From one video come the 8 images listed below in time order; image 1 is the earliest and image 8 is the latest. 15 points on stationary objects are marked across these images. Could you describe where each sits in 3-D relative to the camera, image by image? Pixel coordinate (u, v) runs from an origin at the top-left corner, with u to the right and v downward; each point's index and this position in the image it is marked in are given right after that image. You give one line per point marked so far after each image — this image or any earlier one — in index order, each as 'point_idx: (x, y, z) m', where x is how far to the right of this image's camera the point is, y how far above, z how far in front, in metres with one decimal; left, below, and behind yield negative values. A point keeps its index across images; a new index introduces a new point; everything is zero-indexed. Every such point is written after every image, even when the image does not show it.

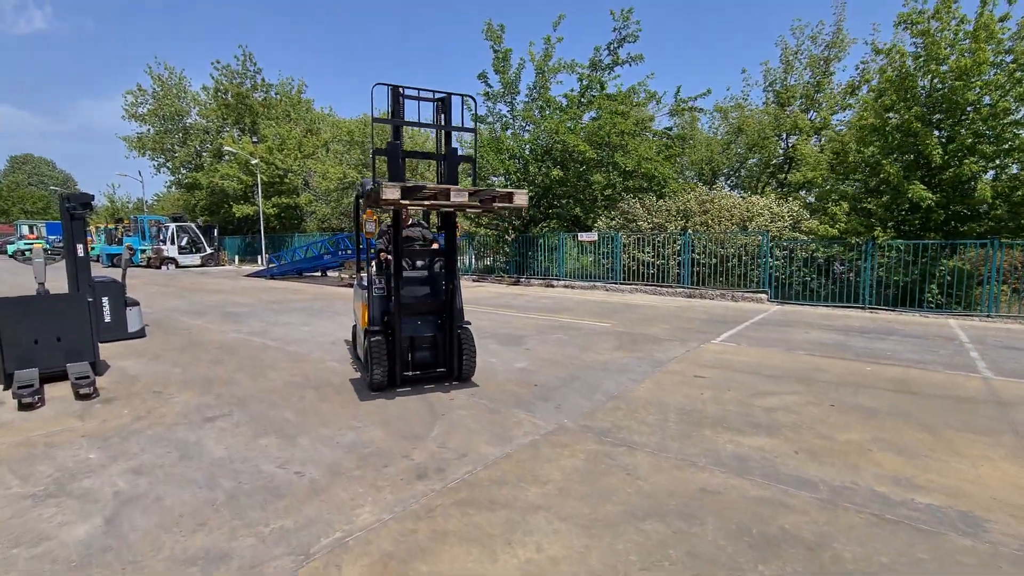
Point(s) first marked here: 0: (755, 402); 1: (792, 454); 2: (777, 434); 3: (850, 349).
0: (+2.8, -1.3, +5.6) m
1: (+2.5, -1.4, +4.3) m
2: (+2.6, -1.4, +4.8) m
3: (+5.8, -1.1, +8.5) m
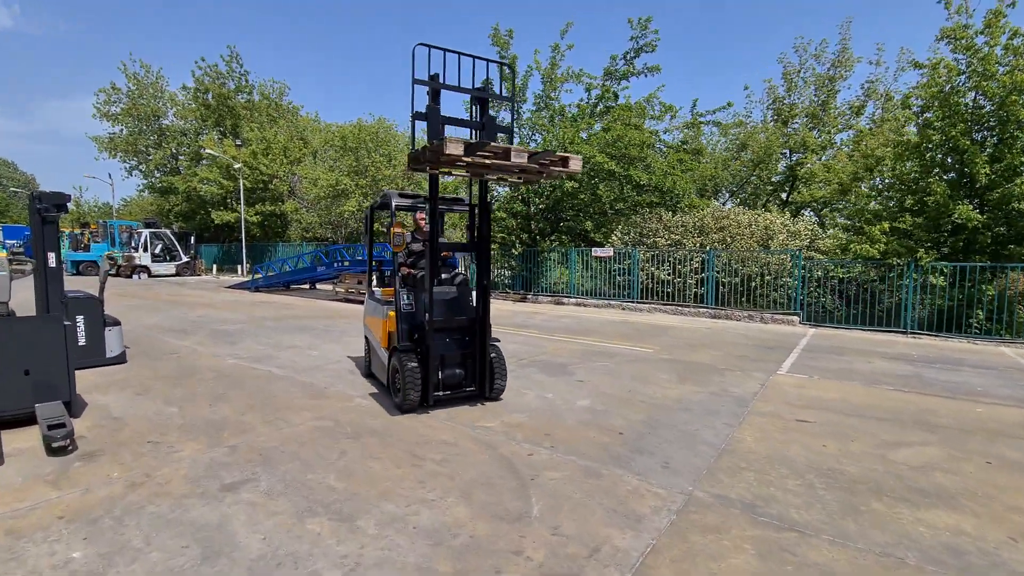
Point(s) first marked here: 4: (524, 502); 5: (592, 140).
0: (+3.7, -1.6, +4.7) m
1: (+3.4, -1.7, +3.4) m
2: (+3.5, -1.7, +3.8) m
3: (+6.5, -1.5, +7.7) m
4: (+0.1, -1.6, +3.7) m
5: (+3.3, +5.7, +18.5) m
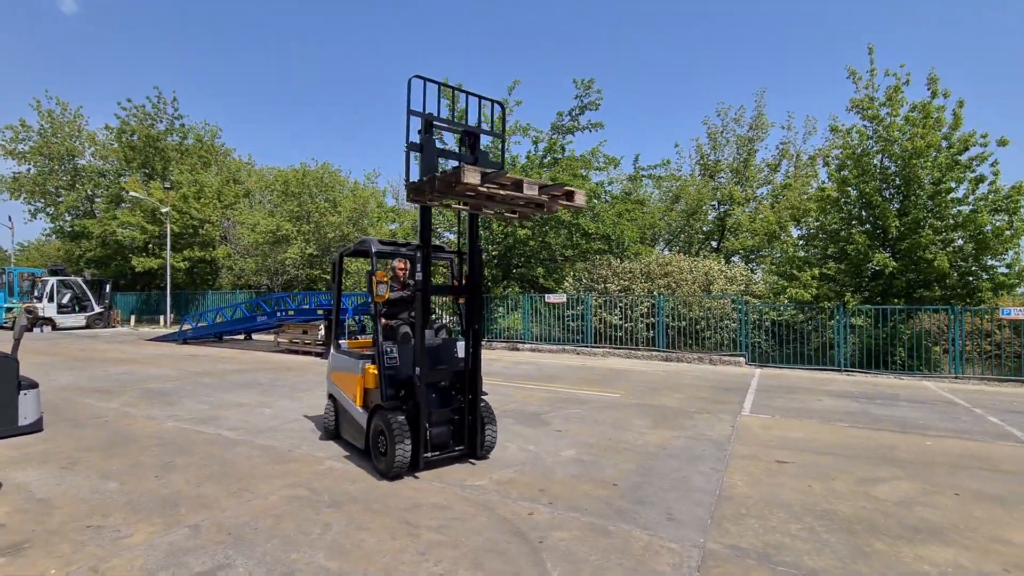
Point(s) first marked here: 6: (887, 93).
0: (+3.6, -2.1, +4.9) m
1: (+3.5, -2.0, +3.6) m
2: (+3.6, -2.0, +4.0) m
3: (+6.1, -2.2, +8.2) m
4: (+0.2, -2.0, +3.5) m
5: (+1.4, +3.9, +19.2) m
6: (+10.1, +5.2, +13.2) m
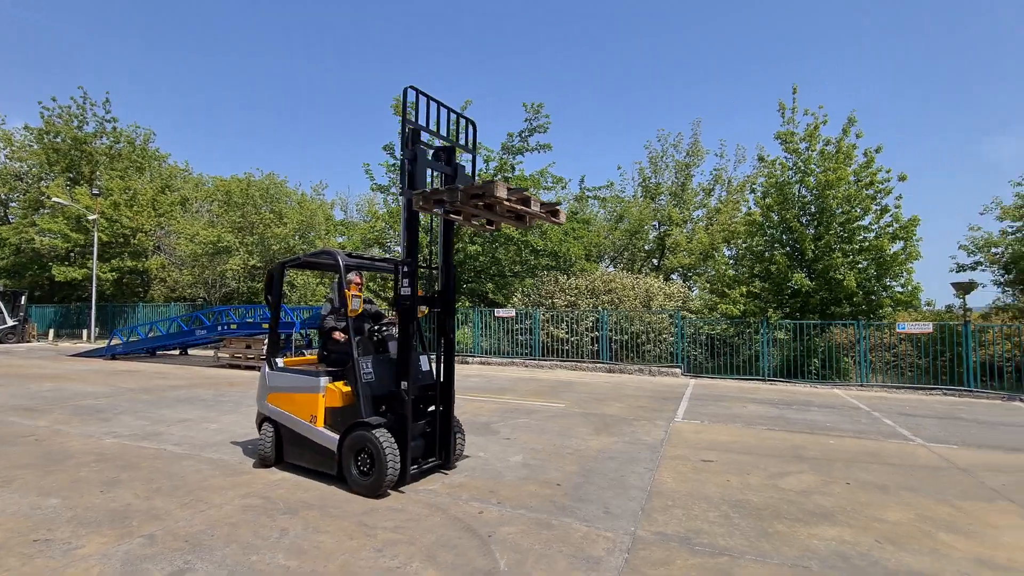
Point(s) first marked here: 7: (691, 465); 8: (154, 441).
0: (+3.1, -2.2, +5.6) m
1: (+3.1, -2.2, +4.3) m
2: (+3.1, -2.2, +4.7) m
3: (+5.2, -2.5, +9.2) m
4: (-0.2, -2.1, +3.8) m
5: (-0.5, +3.4, +19.8) m
6: (+8.7, +4.7, +14.8) m
7: (+2.3, -2.3, +6.3) m
8: (-5.2, -2.2, +7.2) m
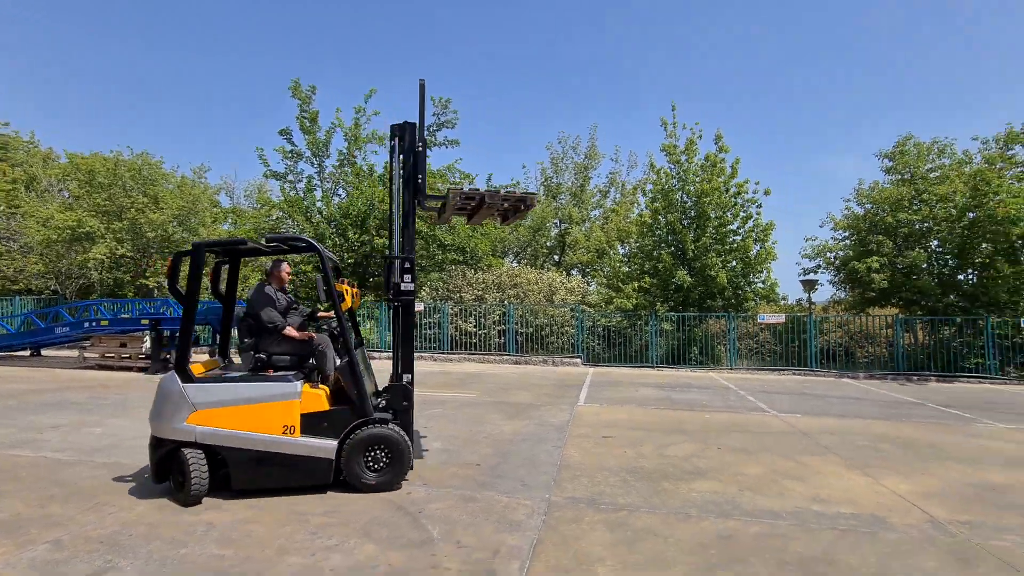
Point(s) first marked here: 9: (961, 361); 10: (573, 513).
0: (+2.1, -2.2, +6.5) m
1: (+2.4, -2.2, +5.3) m
2: (+2.3, -2.2, +5.7) m
3: (+3.5, -2.4, +10.5) m
4: (-0.8, -2.1, +4.2) m
5: (-4.2, +3.6, +19.7) m
6: (+5.8, +4.8, +16.6) m
7: (+1.2, -2.2, +7.1) m
8: (-6.4, -2.1, +6.5) m
9: (+13.1, -2.1, +14.4) m
10: (+0.6, -2.1, +4.6) m
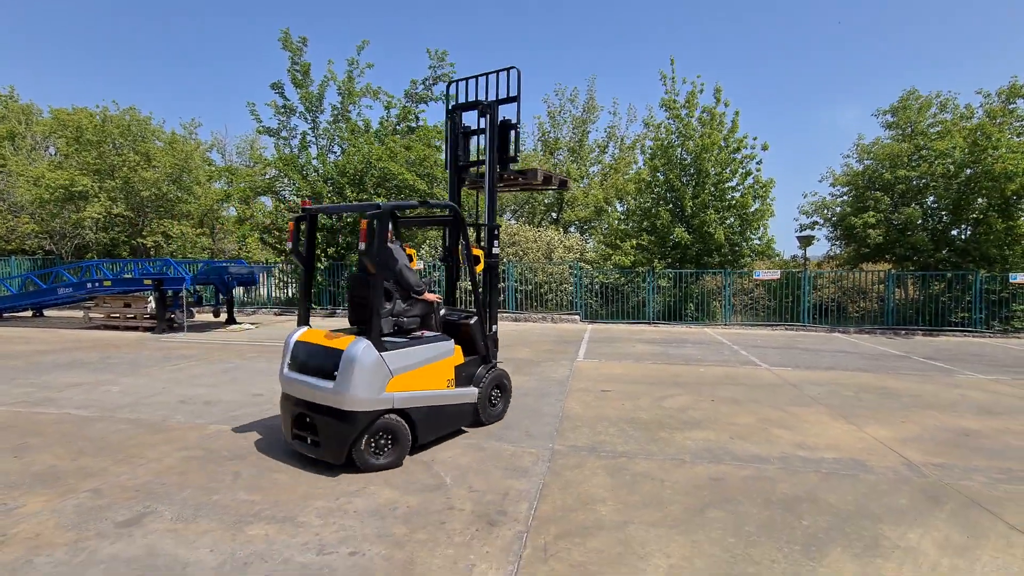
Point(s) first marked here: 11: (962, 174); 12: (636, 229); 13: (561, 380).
0: (+2.1, -1.6, +6.9) m
1: (+2.5, -1.7, +5.6) m
2: (+2.4, -1.7, +6.0) m
3: (+3.5, -1.5, +10.8) m
4: (-0.7, -1.7, +4.5) m
5: (-4.3, +5.2, +19.4) m
6: (+5.8, +6.3, +16.3) m
7: (+1.2, -1.6, +7.4) m
8: (-6.3, -1.6, +6.8) m
9: (+13.1, -0.8, +14.8) m
10: (+0.6, -1.7, +4.9) m
11: (+13.3, +3.4, +14.6) m
12: (+4.5, +2.1, +18.0) m
13: (+0.8, -1.6, +8.4) m
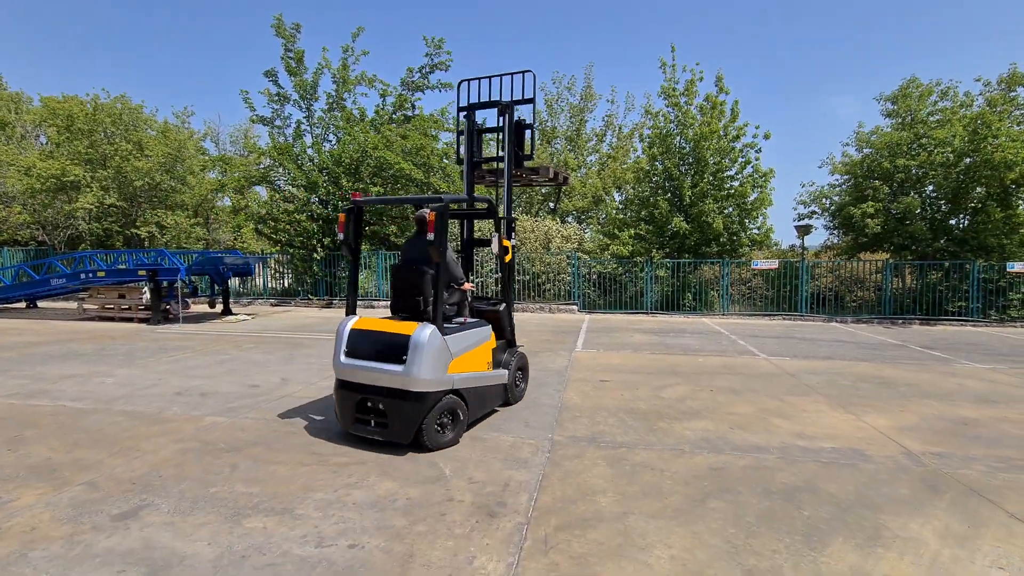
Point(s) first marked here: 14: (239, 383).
0: (+2.1, -1.5, +6.9) m
1: (+2.5, -1.6, +5.6) m
2: (+2.3, -1.6, +6.0) m
3: (+3.5, -1.3, +10.8) m
4: (-0.7, -1.6, +4.5) m
5: (-4.4, +5.6, +19.2) m
6: (+5.7, +6.6, +16.1) m
7: (+1.2, -1.5, +7.4) m
8: (-6.3, -1.5, +6.7) m
9: (+13.0, -0.5, +14.8) m
10: (+0.6, -1.6, +4.9) m
11: (+13.2, +3.7, +14.5) m
12: (+4.4, +2.5, +17.9) m
13: (+0.8, -1.4, +8.3) m
14: (-4.1, -1.4, +7.4) m
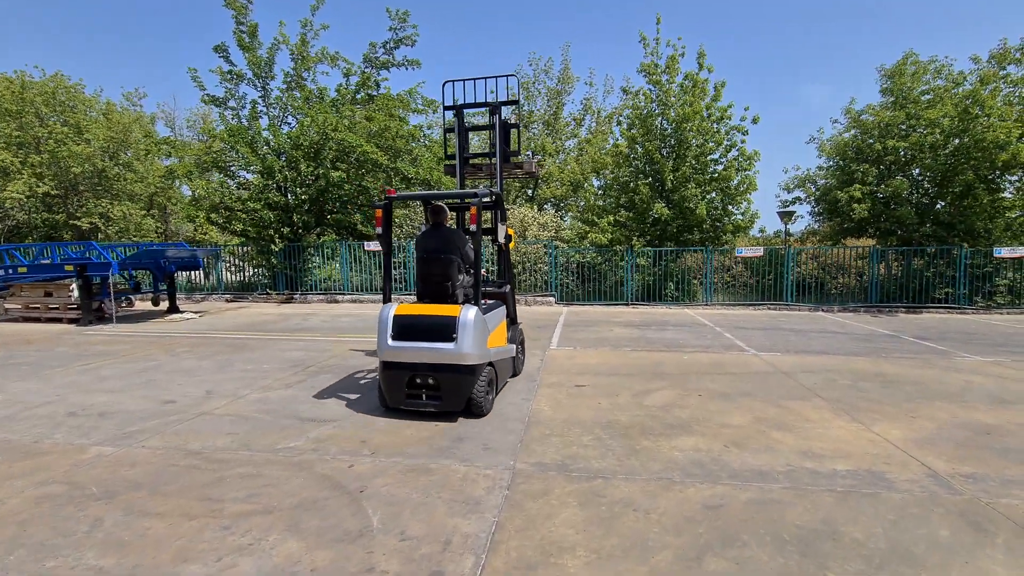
0: (+1.7, -1.4, +6.0) m
1: (+2.0, -1.5, +4.7) m
2: (+1.9, -1.5, +5.1) m
3: (+2.8, -1.1, +10.0) m
4: (-1.1, -1.6, +3.5) m
5: (-5.4, +5.9, +17.9) m
6: (+4.8, +6.9, +15.2) m
7: (+0.7, -1.4, +6.5) m
8: (-6.8, -1.5, +5.5) m
9: (+12.2, -0.1, +14.4) m
10: (+0.2, -1.6, +4.0) m
11: (+12.4, +4.1, +14.0) m
12: (+3.5, +2.9, +17.0) m
13: (+0.2, -1.3, +7.4) m
14: (-4.5, -1.4, +6.3) m
